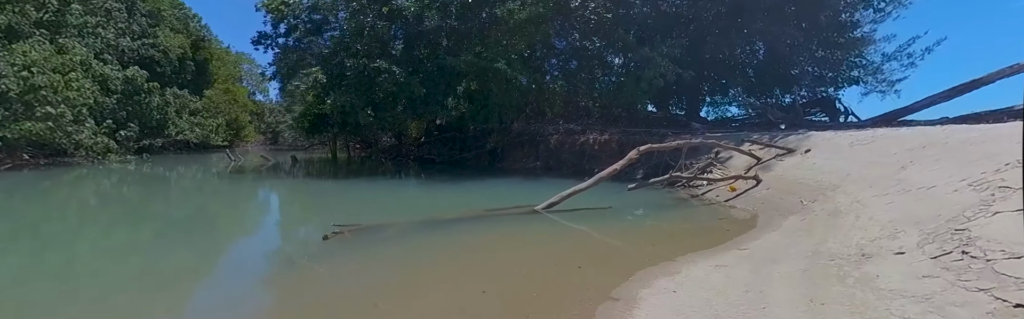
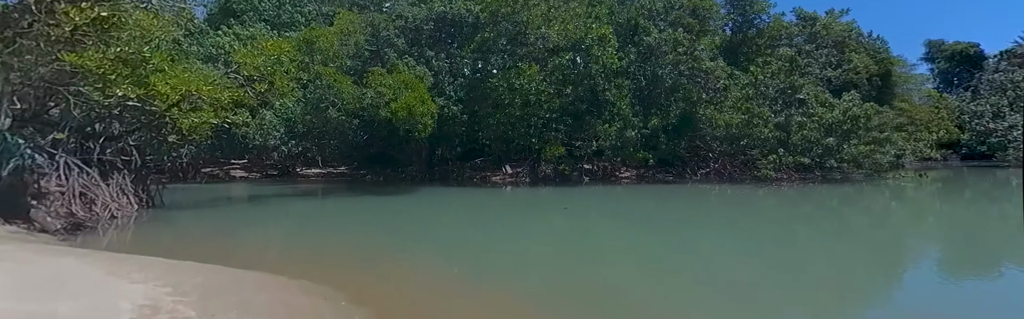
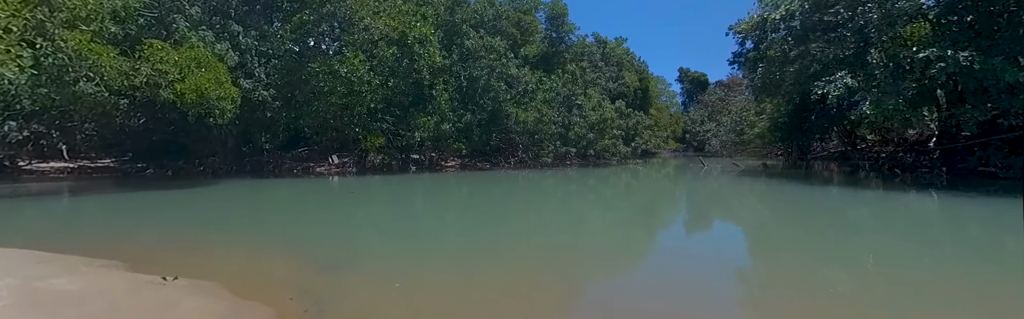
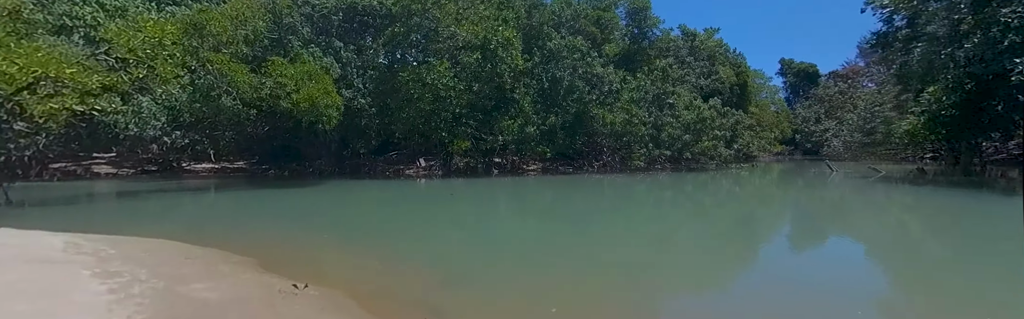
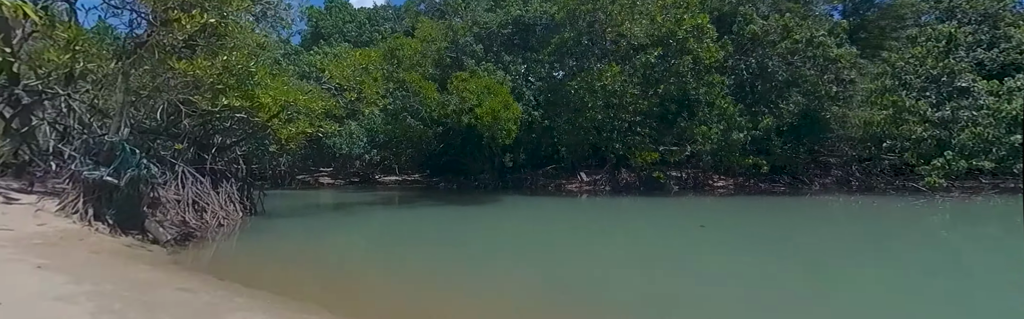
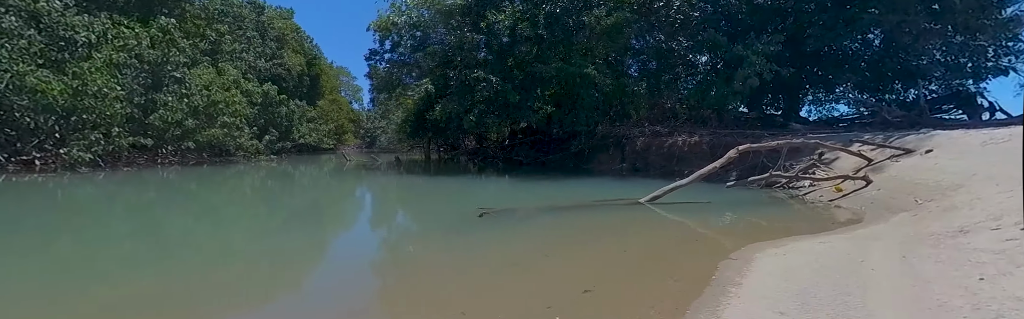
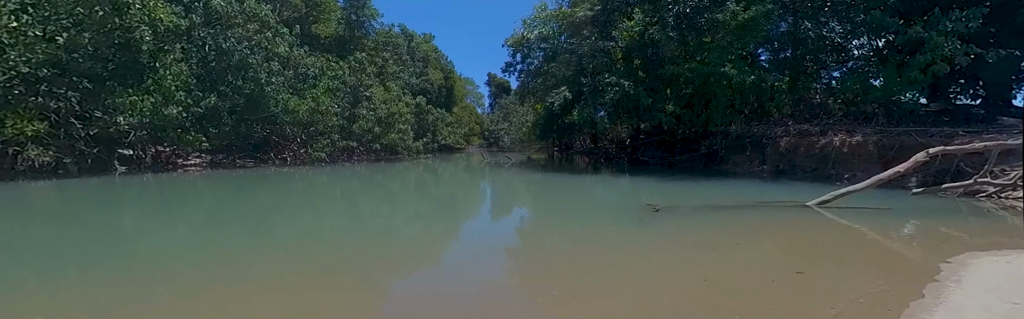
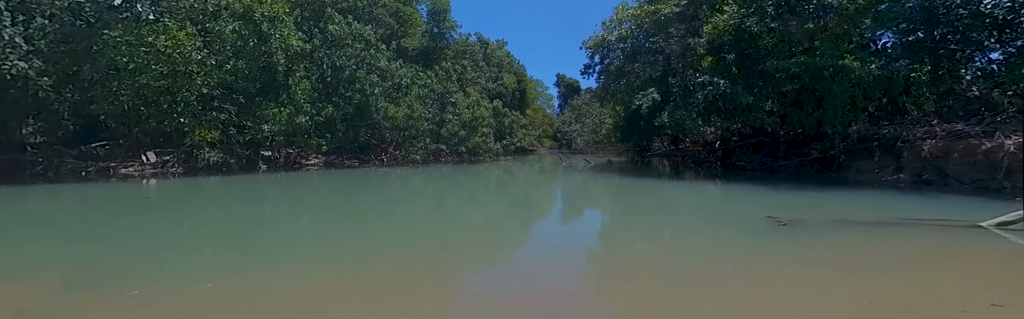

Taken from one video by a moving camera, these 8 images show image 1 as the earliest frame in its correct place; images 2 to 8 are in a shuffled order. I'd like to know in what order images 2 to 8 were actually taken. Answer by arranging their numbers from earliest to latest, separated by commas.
6, 7, 8, 3, 4, 2, 5
